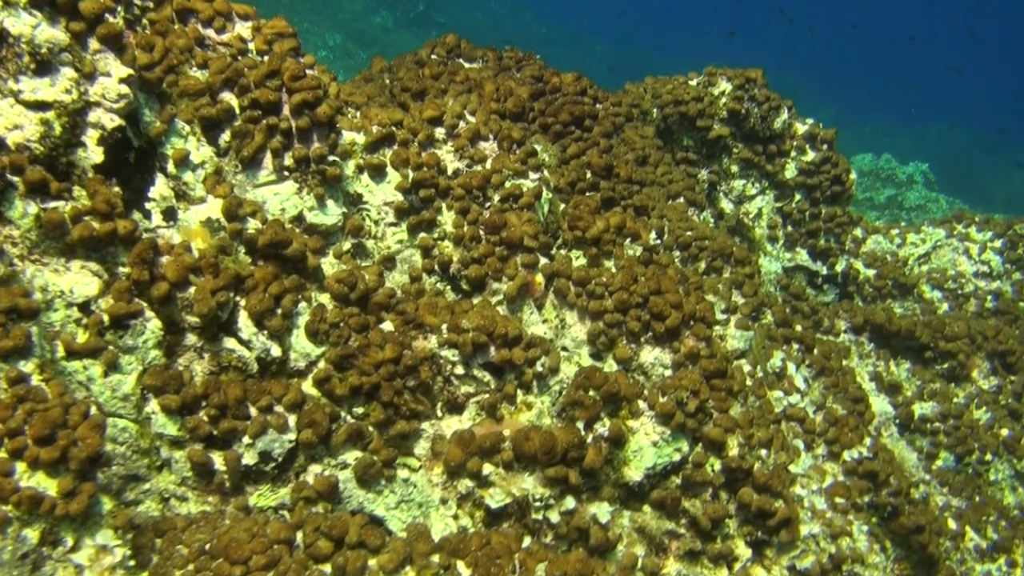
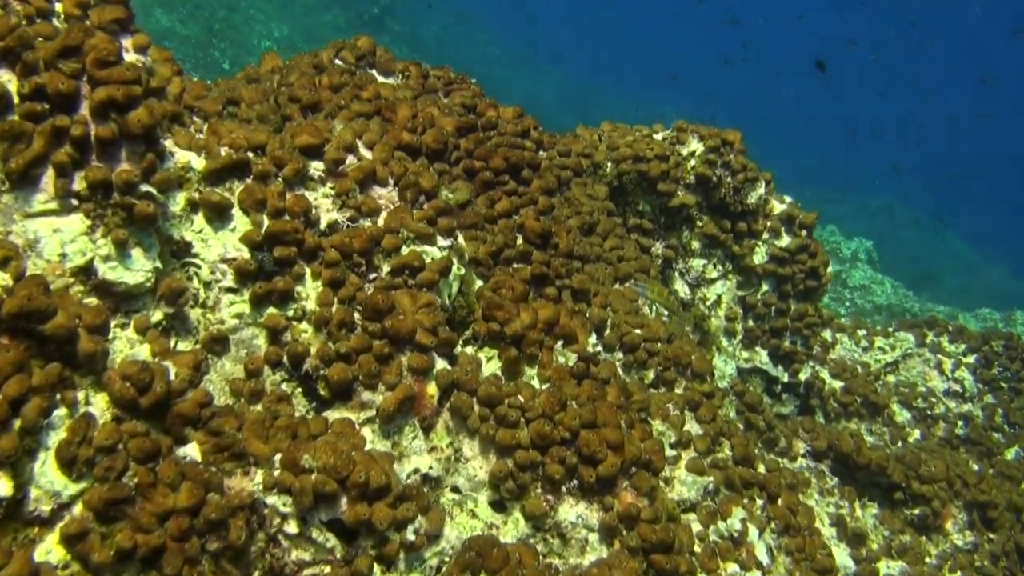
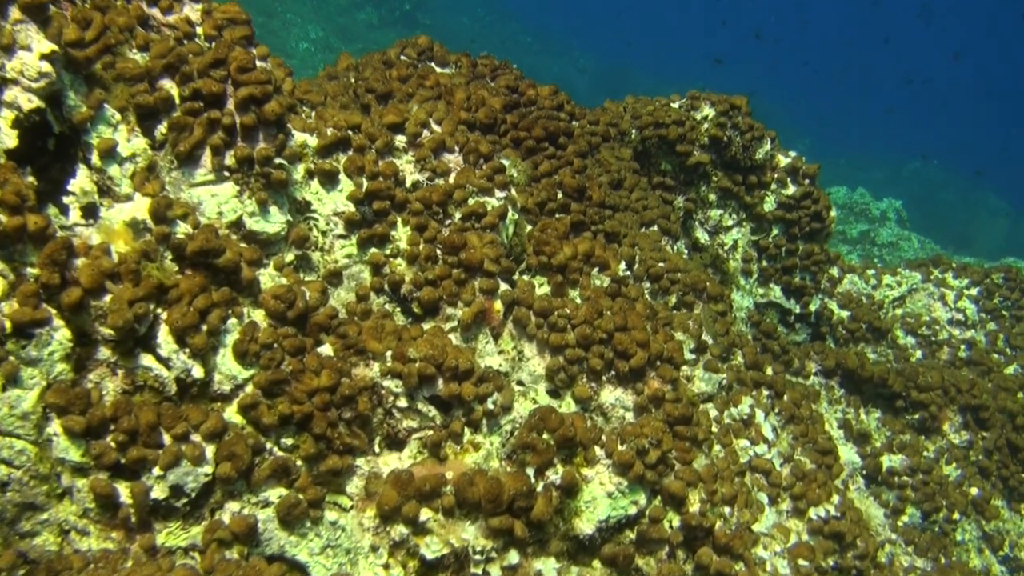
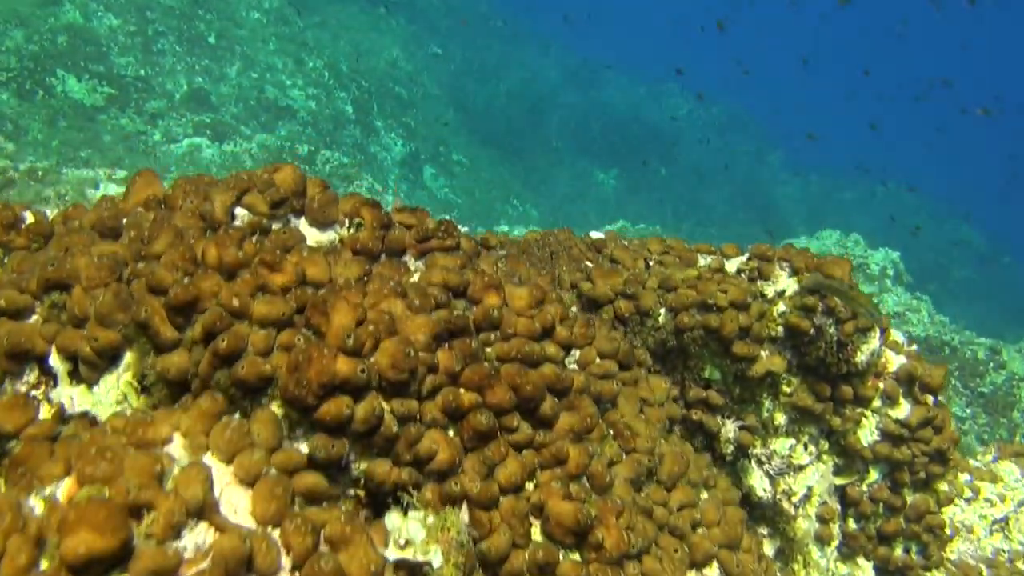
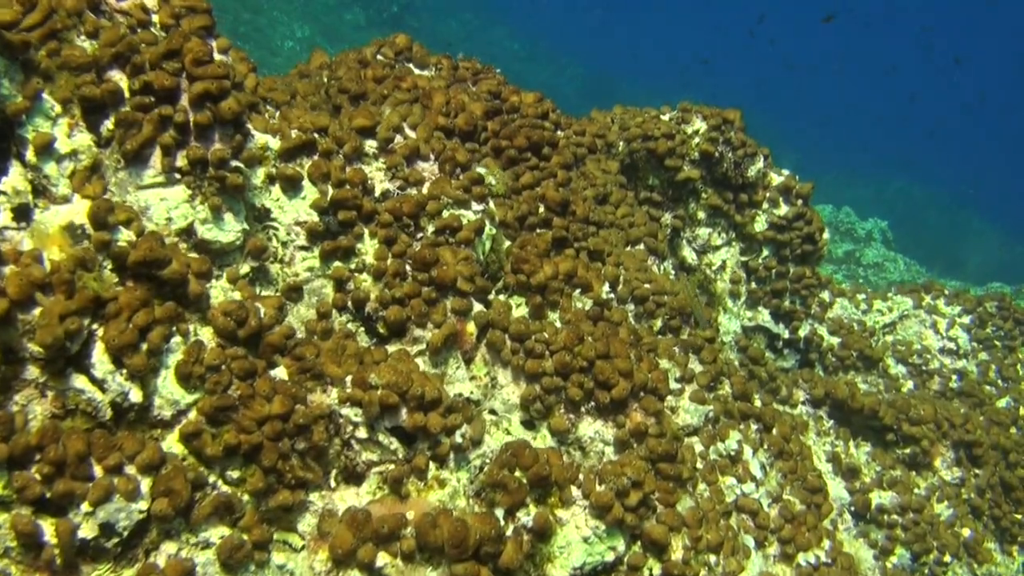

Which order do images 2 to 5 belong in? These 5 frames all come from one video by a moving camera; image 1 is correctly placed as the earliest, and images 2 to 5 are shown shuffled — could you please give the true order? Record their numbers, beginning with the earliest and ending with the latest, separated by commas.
3, 5, 2, 4
